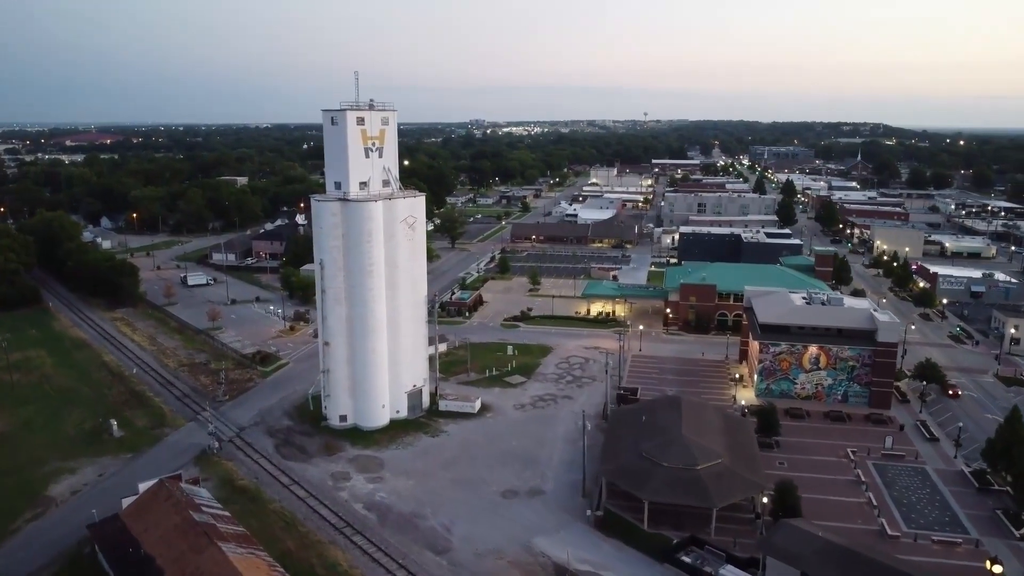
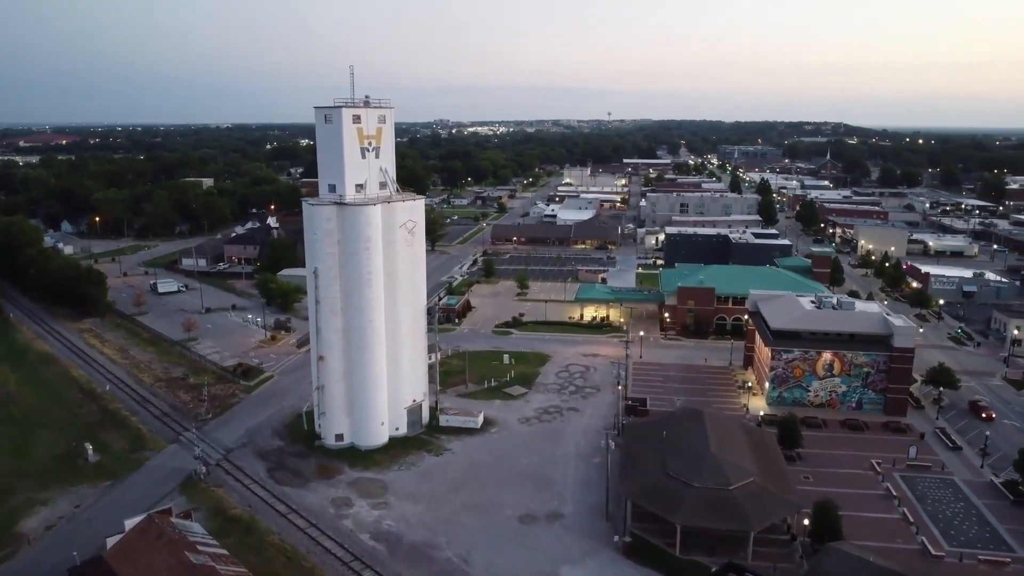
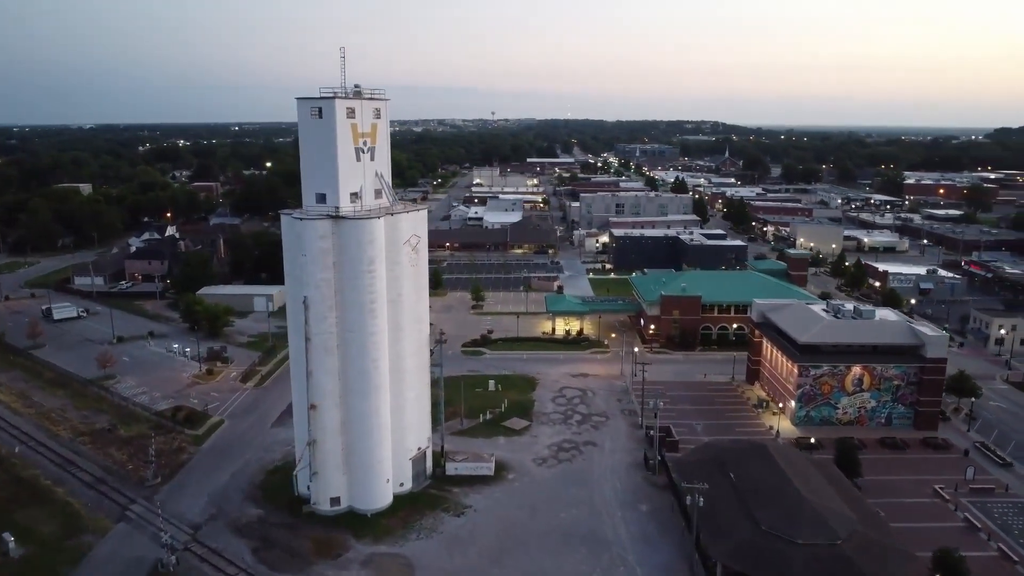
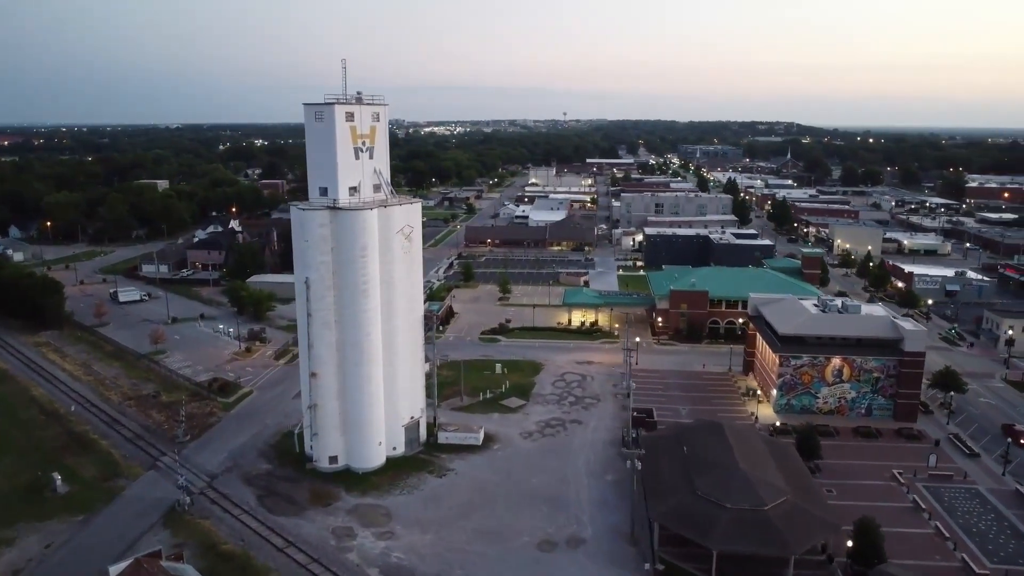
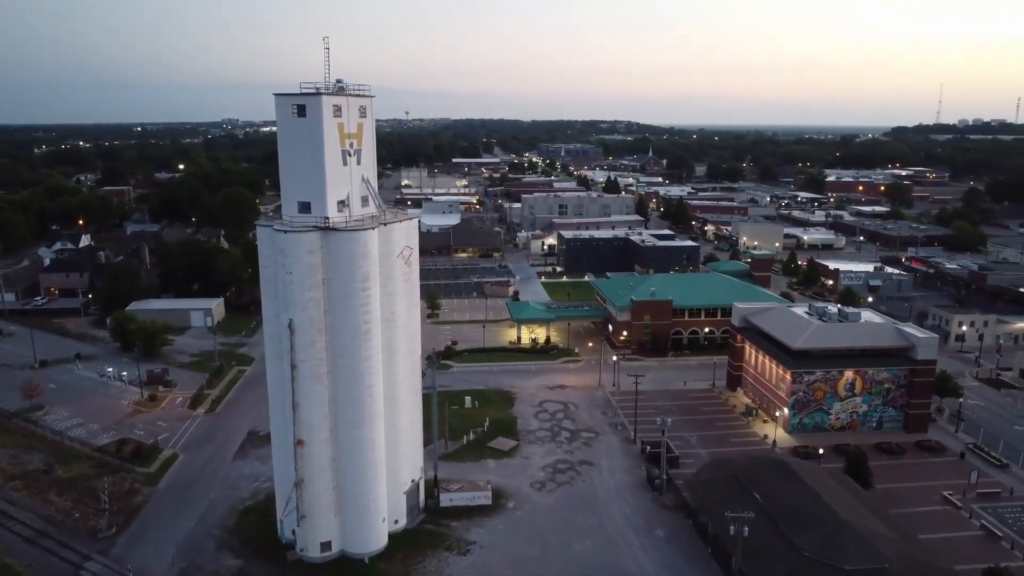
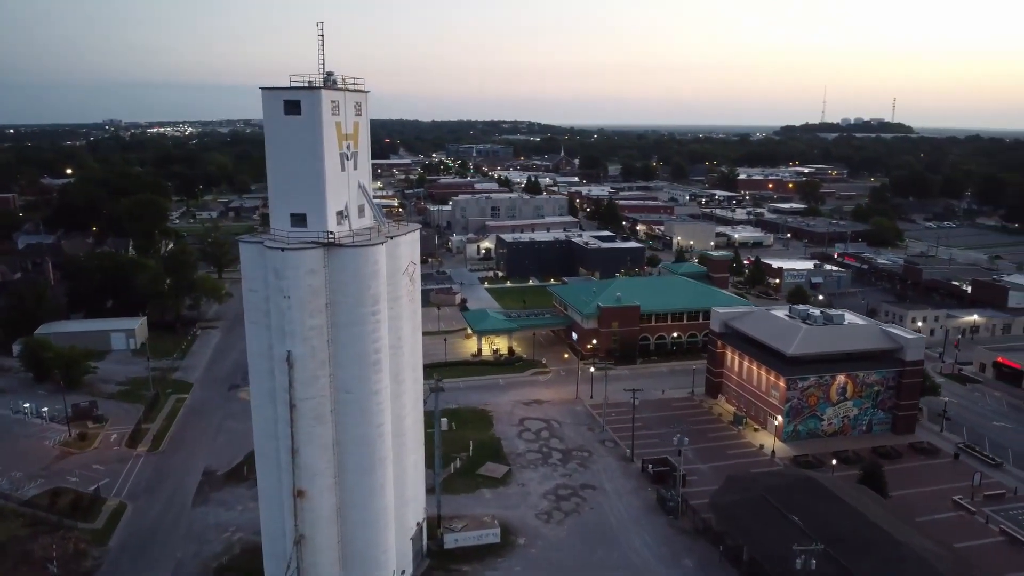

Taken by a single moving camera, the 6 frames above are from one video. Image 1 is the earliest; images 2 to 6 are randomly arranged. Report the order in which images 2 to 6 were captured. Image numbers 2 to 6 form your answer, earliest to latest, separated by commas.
2, 4, 3, 5, 6
